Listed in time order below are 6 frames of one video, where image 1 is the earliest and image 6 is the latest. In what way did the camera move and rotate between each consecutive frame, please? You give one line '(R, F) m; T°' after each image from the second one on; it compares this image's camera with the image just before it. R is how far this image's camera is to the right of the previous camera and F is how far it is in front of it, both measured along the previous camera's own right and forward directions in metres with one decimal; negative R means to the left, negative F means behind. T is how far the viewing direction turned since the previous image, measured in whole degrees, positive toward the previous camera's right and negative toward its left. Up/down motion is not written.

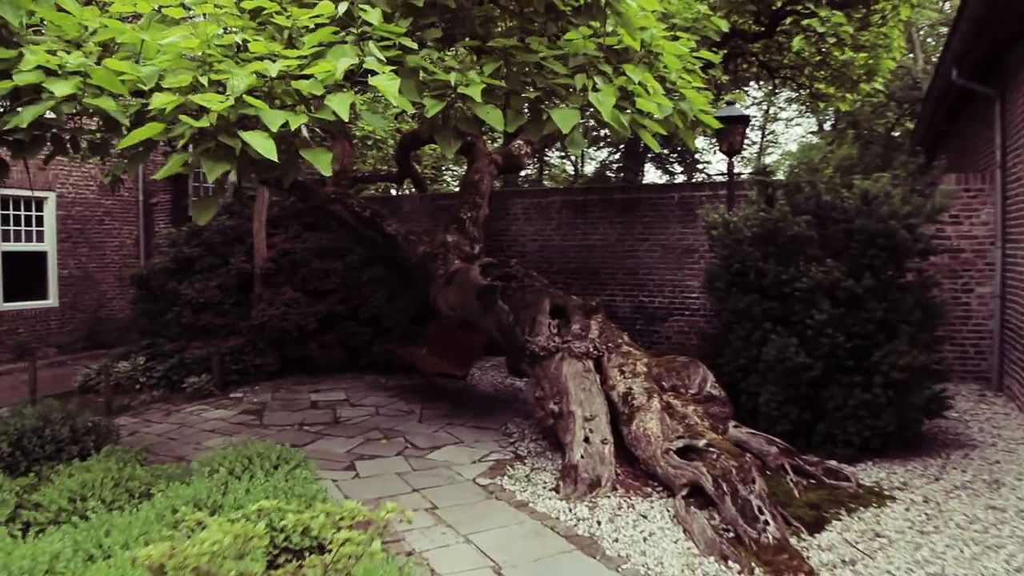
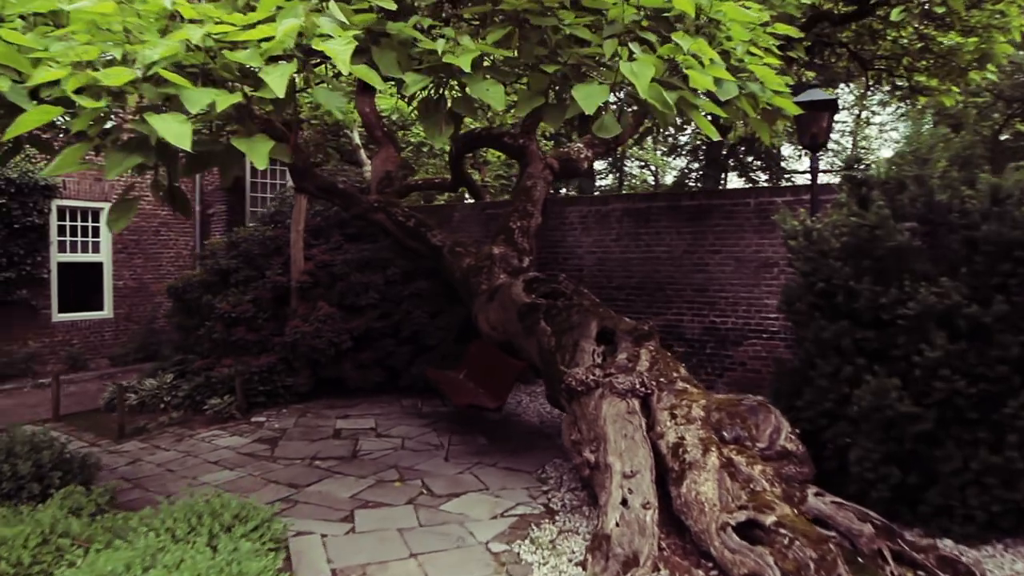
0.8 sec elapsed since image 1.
(+0.3, +0.7) m; -6°
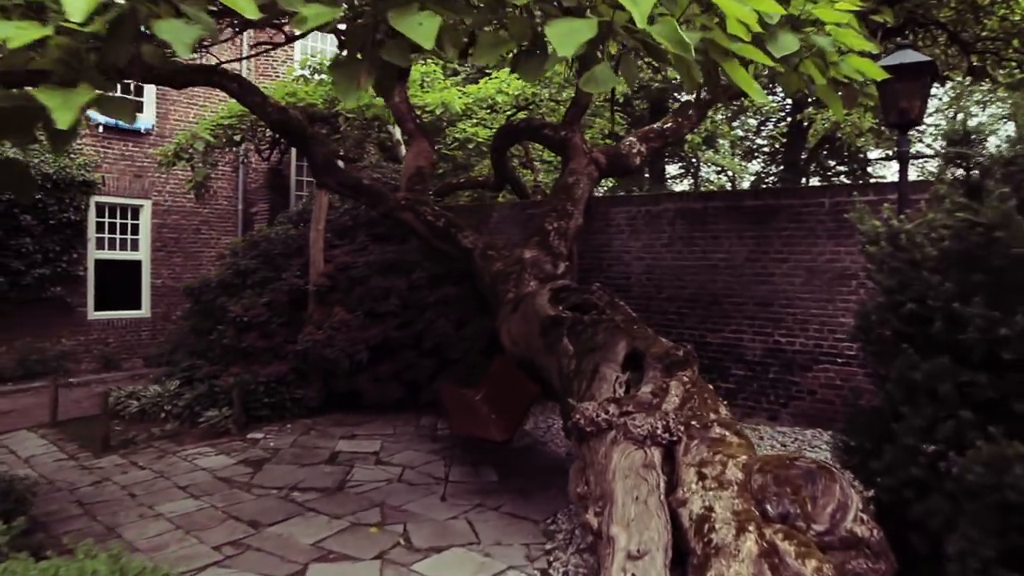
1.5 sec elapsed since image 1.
(+0.3, +0.8) m; -6°
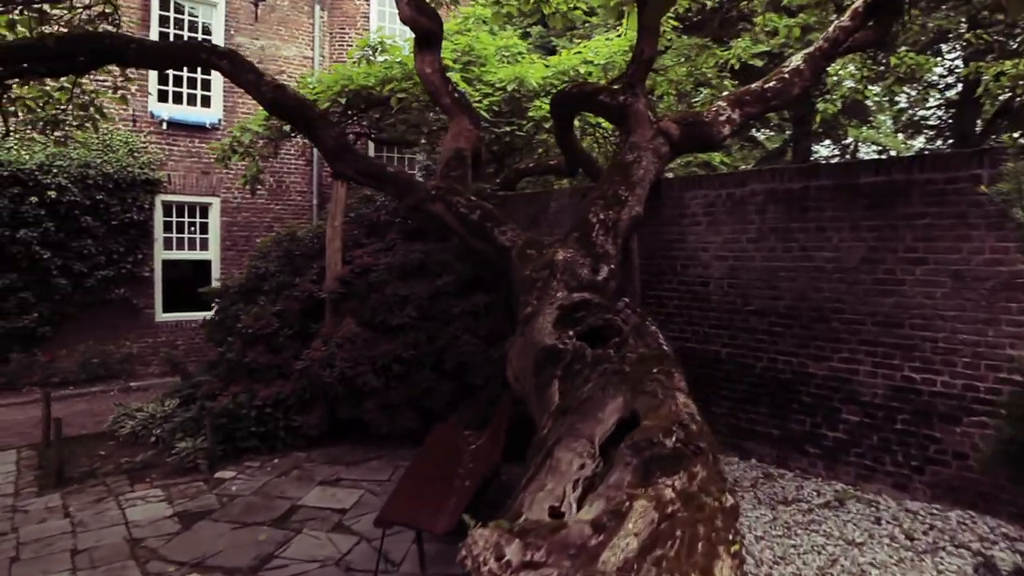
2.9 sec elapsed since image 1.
(+0.7, +1.4) m; -11°
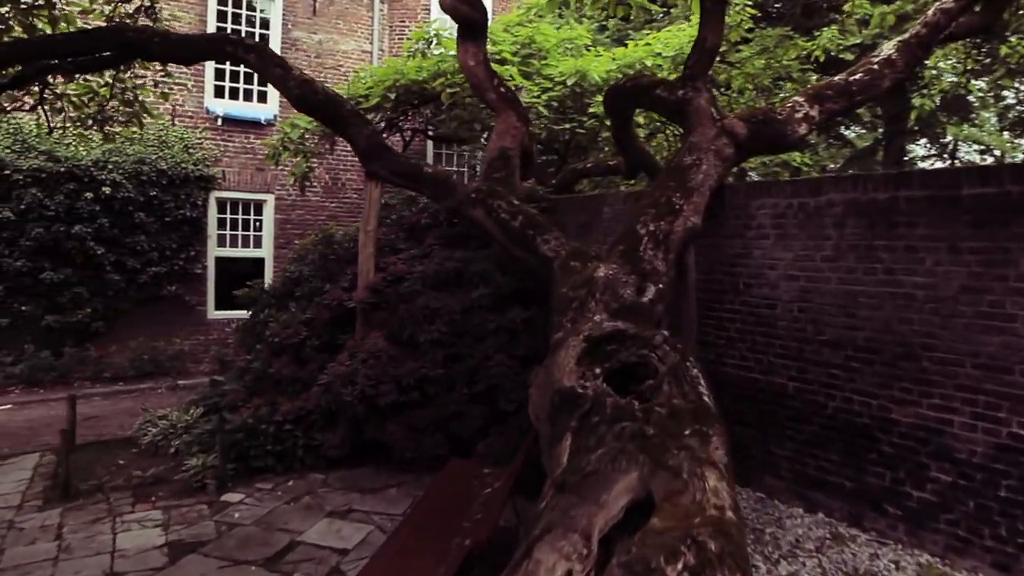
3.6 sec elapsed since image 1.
(+0.2, +0.5) m; -6°
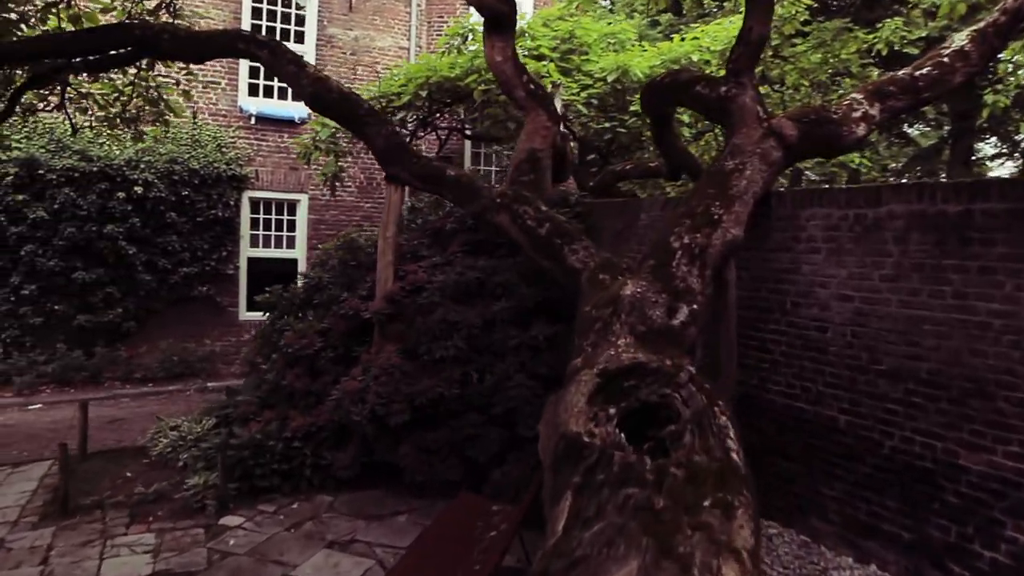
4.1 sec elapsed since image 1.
(+0.2, +0.4) m; -4°
